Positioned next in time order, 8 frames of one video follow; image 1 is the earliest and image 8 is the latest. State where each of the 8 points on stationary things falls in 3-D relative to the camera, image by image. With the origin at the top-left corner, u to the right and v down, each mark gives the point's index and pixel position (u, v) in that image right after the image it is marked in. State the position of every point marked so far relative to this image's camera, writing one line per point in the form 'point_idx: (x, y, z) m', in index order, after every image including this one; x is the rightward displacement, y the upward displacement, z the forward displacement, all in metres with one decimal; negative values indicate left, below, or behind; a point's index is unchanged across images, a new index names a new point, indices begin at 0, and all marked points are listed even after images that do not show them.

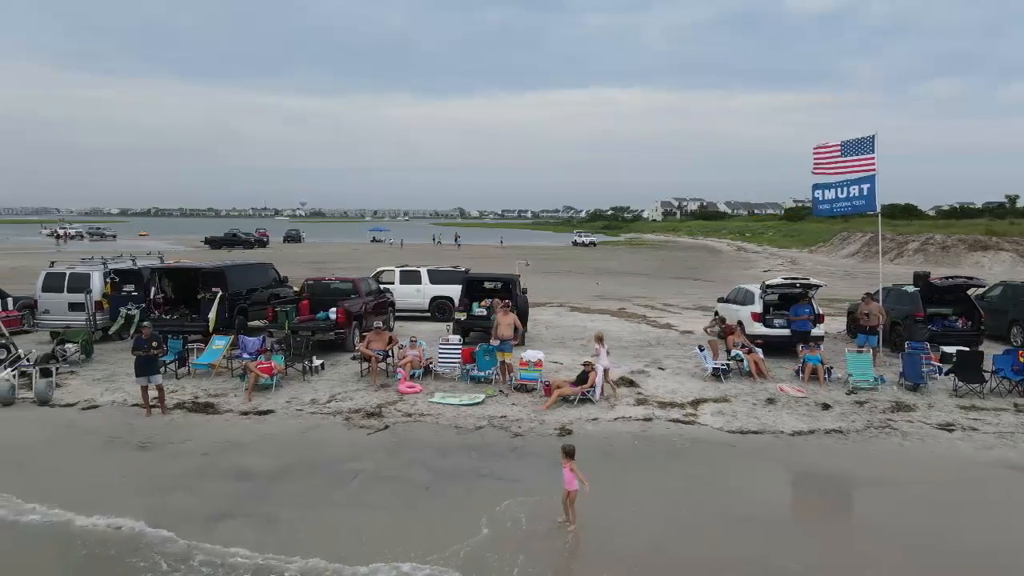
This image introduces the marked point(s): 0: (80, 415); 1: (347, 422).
0: (-5.0, -1.5, +9.5) m
1: (-1.9, -1.5, +9.4) m
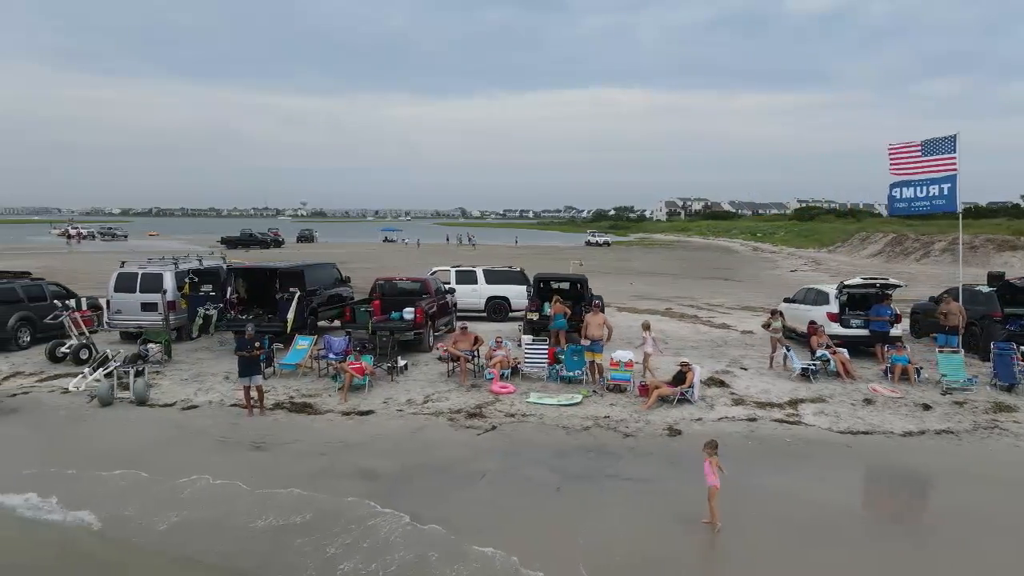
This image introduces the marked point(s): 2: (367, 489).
0: (-3.8, -1.5, +9.5) m
1: (-0.7, -1.6, +9.4) m
2: (-1.3, -1.9, +7.6) m
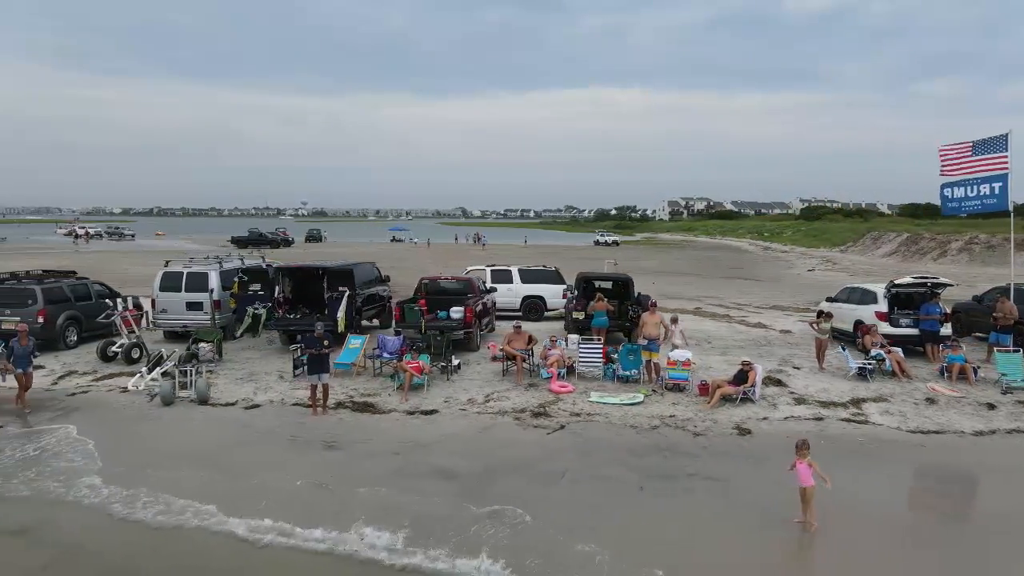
0: (-3.1, -1.5, +9.5) m
1: (+0.1, -1.5, +9.4) m
2: (-0.6, -1.9, +7.5) m
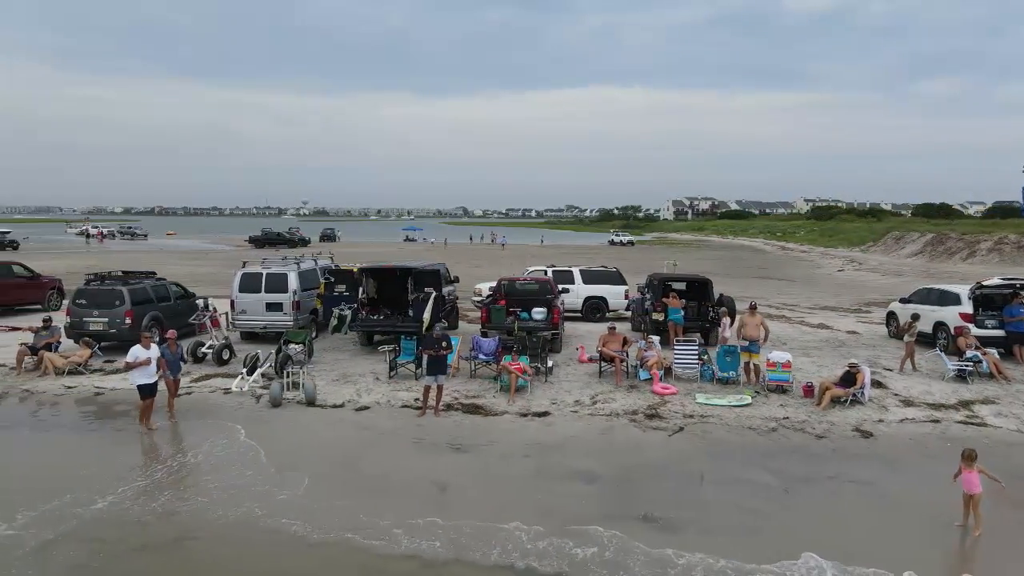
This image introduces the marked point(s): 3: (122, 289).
0: (-1.7, -1.5, +9.5) m
1: (+1.4, -1.6, +9.3) m
2: (+0.8, -1.9, +7.5) m
3: (-6.1, 0.0, +12.6) m
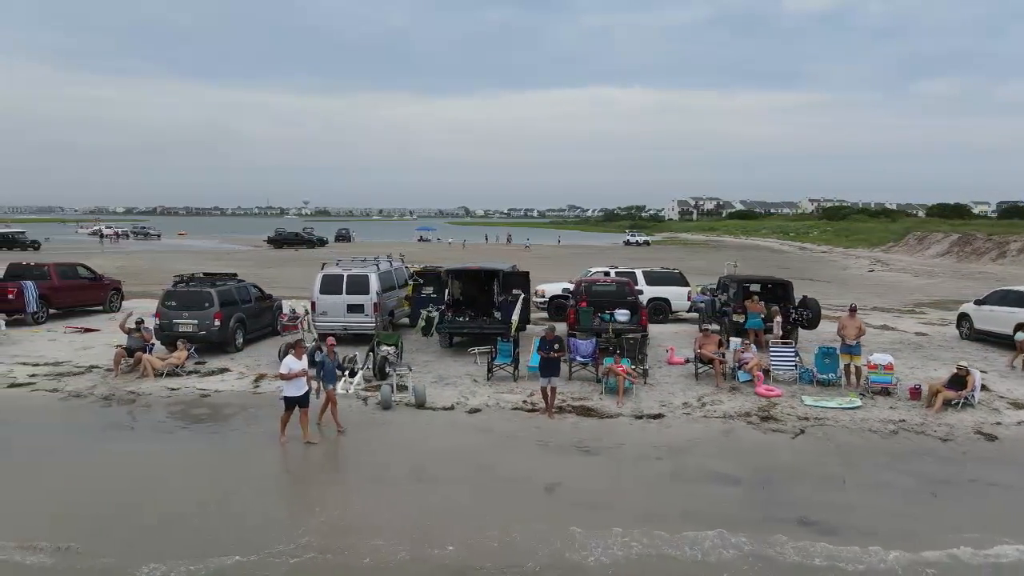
0: (-0.4, -1.5, +9.5) m
1: (+2.8, -1.6, +9.4) m
2: (+2.1, -1.9, +7.6) m
3: (-4.7, 0.0, +12.7) m
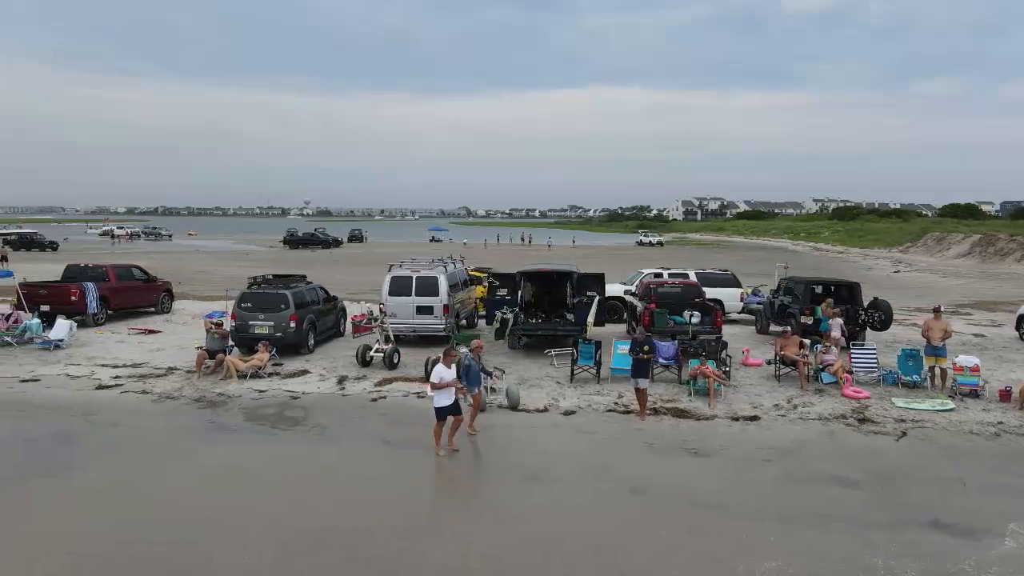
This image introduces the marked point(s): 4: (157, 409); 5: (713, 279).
0: (+0.8, -1.6, +9.6) m
1: (+3.9, -1.6, +9.4) m
2: (+3.3, -1.9, +7.6) m
3: (-3.6, -0.1, +12.7) m
4: (-4.4, -1.5, +10.0) m
5: (+4.4, +0.2, +17.8) m
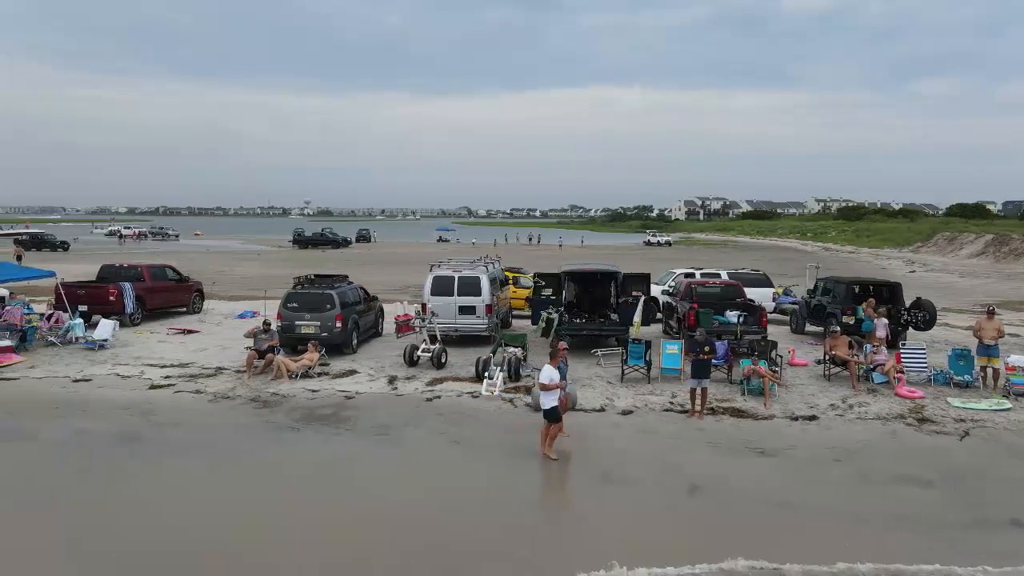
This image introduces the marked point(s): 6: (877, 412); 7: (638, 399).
0: (+1.5, -1.6, +9.6) m
1: (+4.7, -1.6, +9.4) m
2: (+4.0, -1.9, +7.6) m
3: (-2.8, -0.1, +12.7) m
4: (-3.7, -1.5, +10.0) m
5: (+5.1, +0.2, +17.8) m
6: (+4.5, -1.5, +9.9) m
7: (+1.6, -1.4, +10.4) m
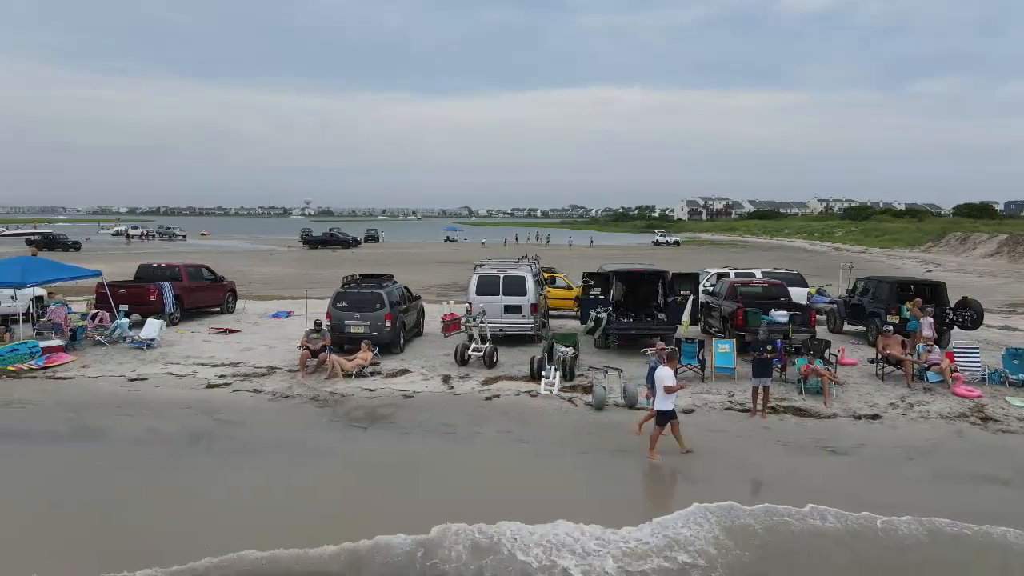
0: (+2.3, -1.6, +9.6) m
1: (+5.4, -1.6, +9.4) m
2: (+4.7, -1.9, +7.6) m
3: (-2.1, -0.1, +12.8) m
4: (-2.9, -1.5, +10.1) m
5: (+5.9, +0.2, +17.8) m
6: (+5.2, -1.5, +9.9) m
7: (+2.4, -1.4, +10.5) m
